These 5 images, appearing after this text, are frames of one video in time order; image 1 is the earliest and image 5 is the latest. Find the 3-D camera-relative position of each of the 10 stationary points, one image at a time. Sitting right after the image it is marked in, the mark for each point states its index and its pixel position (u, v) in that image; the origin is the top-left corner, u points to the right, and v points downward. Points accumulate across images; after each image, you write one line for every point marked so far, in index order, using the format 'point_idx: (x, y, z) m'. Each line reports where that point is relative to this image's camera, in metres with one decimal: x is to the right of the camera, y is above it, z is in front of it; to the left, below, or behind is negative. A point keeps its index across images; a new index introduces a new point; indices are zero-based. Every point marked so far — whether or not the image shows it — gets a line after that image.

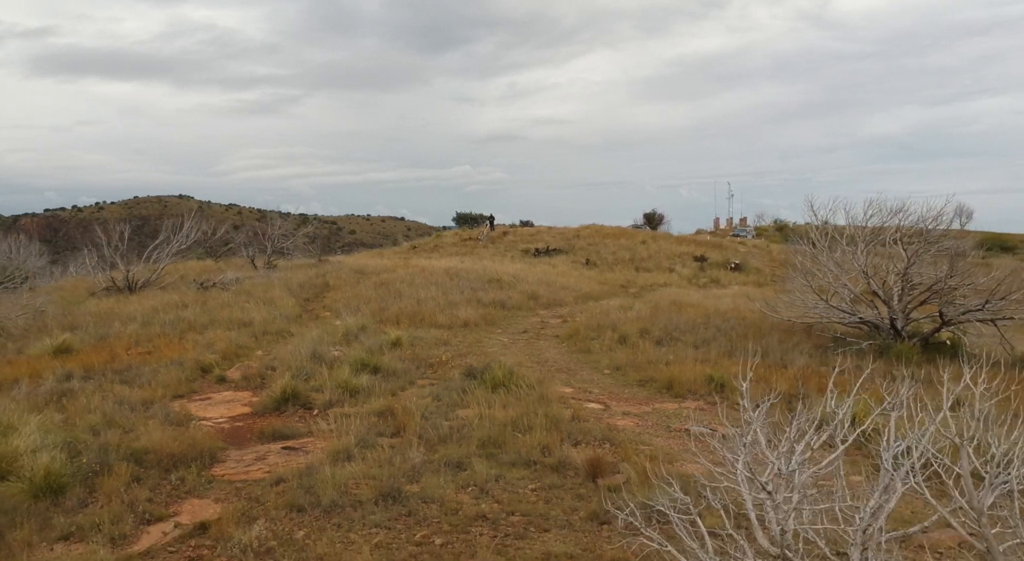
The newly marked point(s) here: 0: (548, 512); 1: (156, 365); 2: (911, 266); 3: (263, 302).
0: (+0.3, -1.6, +5.6) m
1: (-4.9, -1.2, +11.2) m
2: (+5.7, +0.2, +11.6) m
3: (-5.2, -0.4, +16.7) m
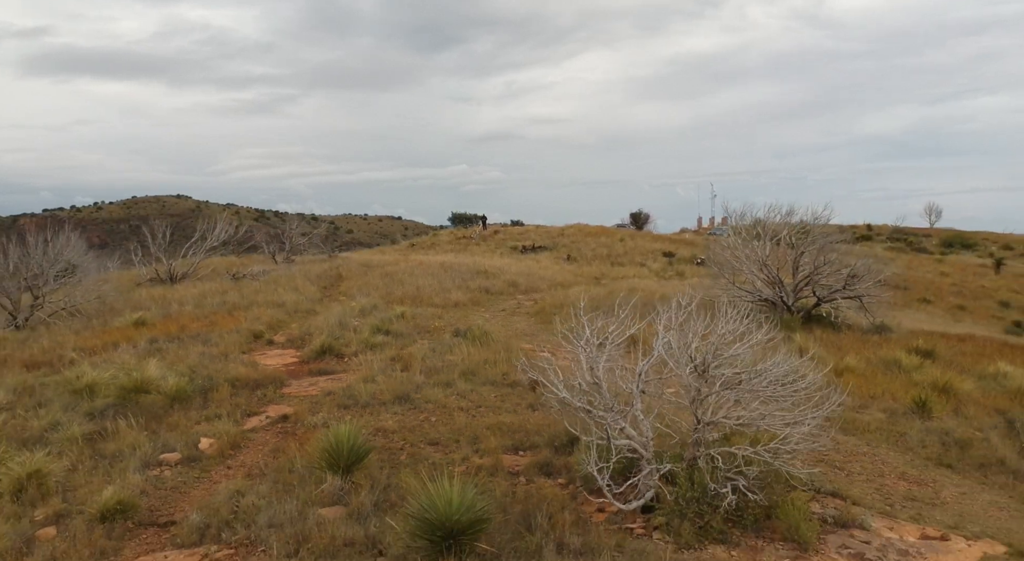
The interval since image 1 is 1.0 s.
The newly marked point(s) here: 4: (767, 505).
0: (-0.1, -1.4, +9.2) m
1: (-5.3, -0.9, +14.7) m
2: (+5.3, +0.4, +15.1) m
3: (-5.6, -0.2, +20.2) m
4: (+1.7, -1.6, +6.1) m
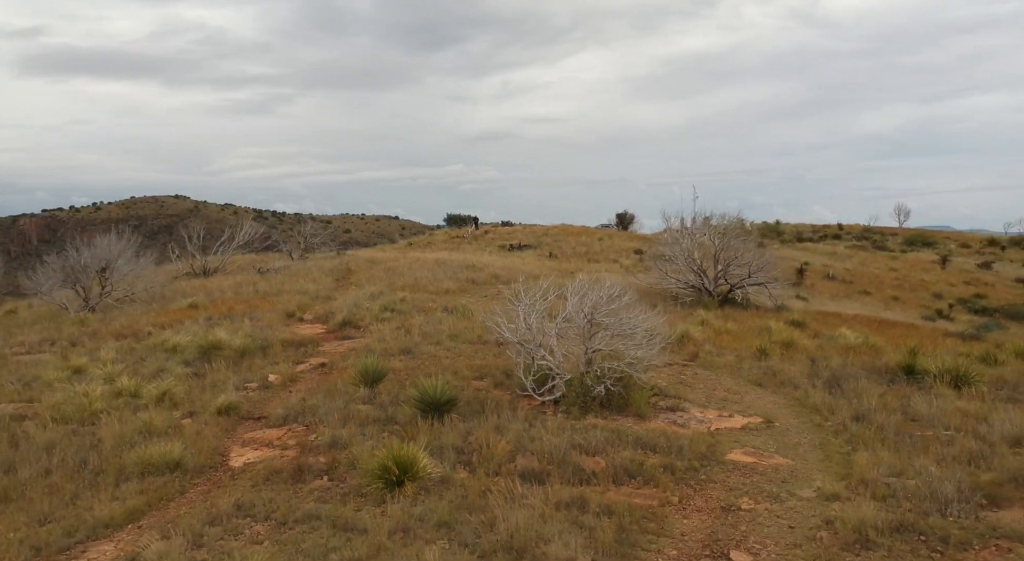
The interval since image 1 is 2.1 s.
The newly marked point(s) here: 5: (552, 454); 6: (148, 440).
0: (-0.6, -1.1, +13.2) m
1: (-5.8, -0.7, +18.6) m
2: (+4.8, +0.7, +19.1) m
3: (-6.1, 0.0, +24.2) m
4: (+1.2, -1.4, +10.1) m
5: (+0.4, -1.7, +8.2) m
6: (-4.3, -1.9, +9.6) m
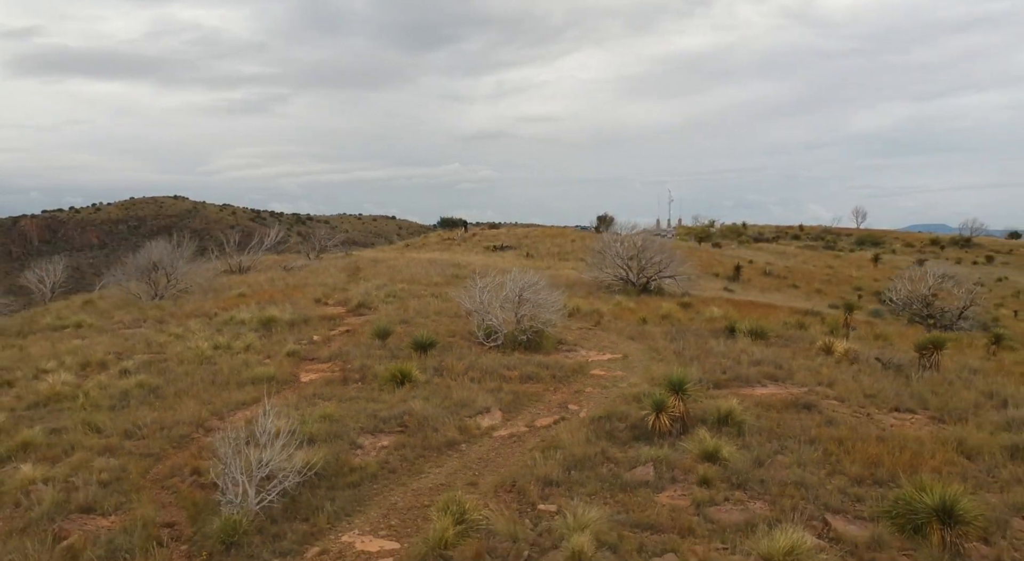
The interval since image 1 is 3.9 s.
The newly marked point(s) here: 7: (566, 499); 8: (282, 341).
0: (-1.5, -1.0, +19.5) m
1: (-6.7, -0.5, +24.9) m
2: (+3.9, +0.9, +25.4) m
3: (-7.0, +0.2, +30.5) m
4: (+0.3, -1.2, +16.4) m
5: (-0.4, -1.6, +14.5) m
6: (-5.2, -1.7, +15.9) m
7: (+0.6, -2.4, +9.0) m
8: (-5.2, -1.4, +18.2) m
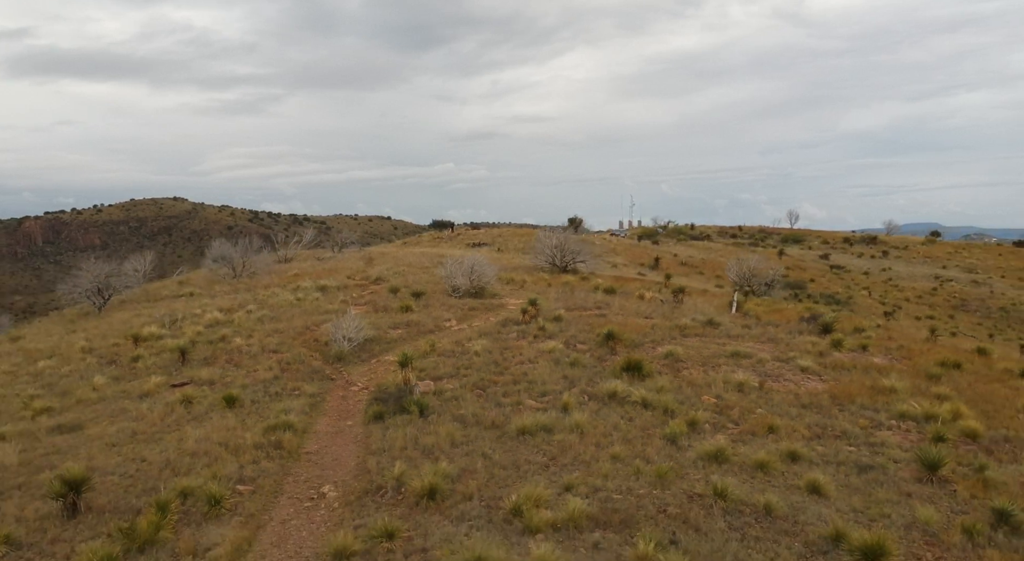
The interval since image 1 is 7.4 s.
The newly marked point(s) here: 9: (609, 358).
0: (-3.1, -0.2, +32.3) m
1: (-8.4, +0.2, +37.7) m
2: (+2.3, +1.6, +38.3) m
3: (-8.7, +1.0, +43.3) m
4: (-1.3, -0.5, +29.2) m
5: (-2.0, -0.8, +27.3) m
6: (-6.8, -0.9, +28.7) m
7: (-1.0, -1.6, +21.8) m
8: (-6.8, -0.6, +31.1) m
9: (+2.4, -1.9, +19.6) m
